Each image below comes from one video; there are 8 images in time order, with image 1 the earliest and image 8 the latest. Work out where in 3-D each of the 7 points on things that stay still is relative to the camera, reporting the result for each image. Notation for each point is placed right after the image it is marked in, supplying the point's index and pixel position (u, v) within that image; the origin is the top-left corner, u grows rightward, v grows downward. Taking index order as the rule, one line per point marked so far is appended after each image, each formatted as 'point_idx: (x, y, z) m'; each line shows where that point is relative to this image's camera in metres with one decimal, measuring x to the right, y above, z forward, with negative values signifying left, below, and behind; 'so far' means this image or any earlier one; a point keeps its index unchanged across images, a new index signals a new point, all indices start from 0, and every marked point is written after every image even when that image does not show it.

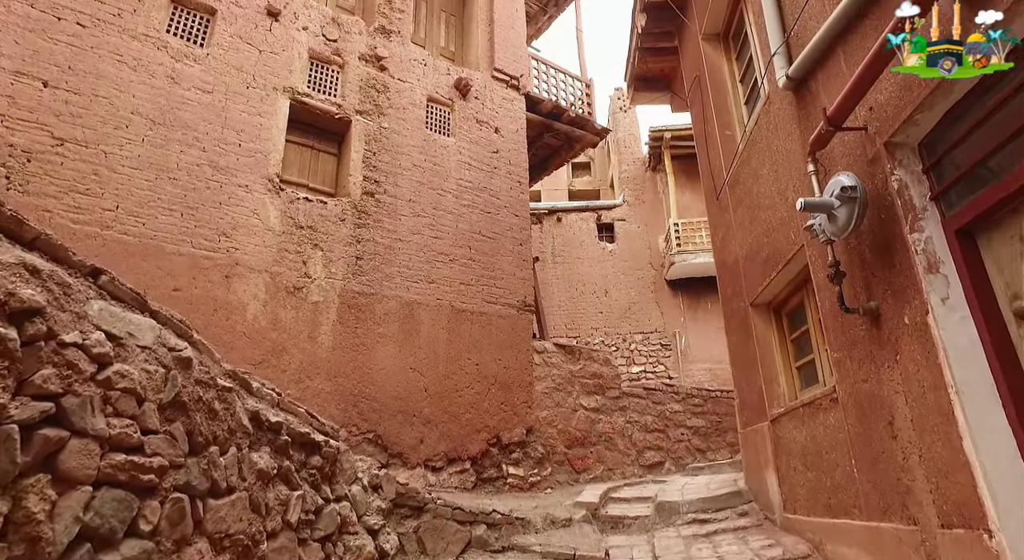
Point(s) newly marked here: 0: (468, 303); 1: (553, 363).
0: (-0.5, -0.3, +6.8) m
1: (+0.5, -1.0, +7.3) m
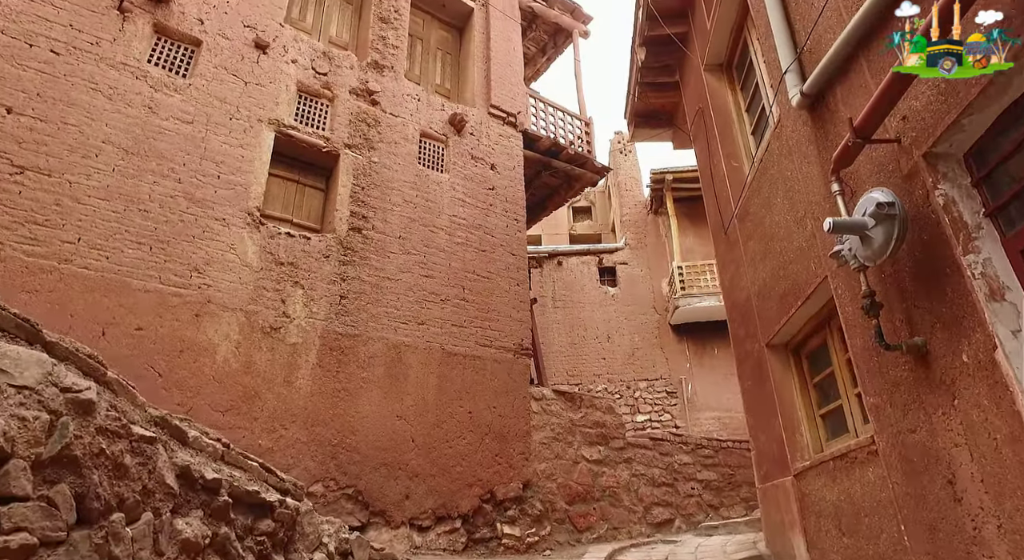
0: (-0.6, -0.7, +6.3) m
1: (+0.4, -1.5, +6.8) m
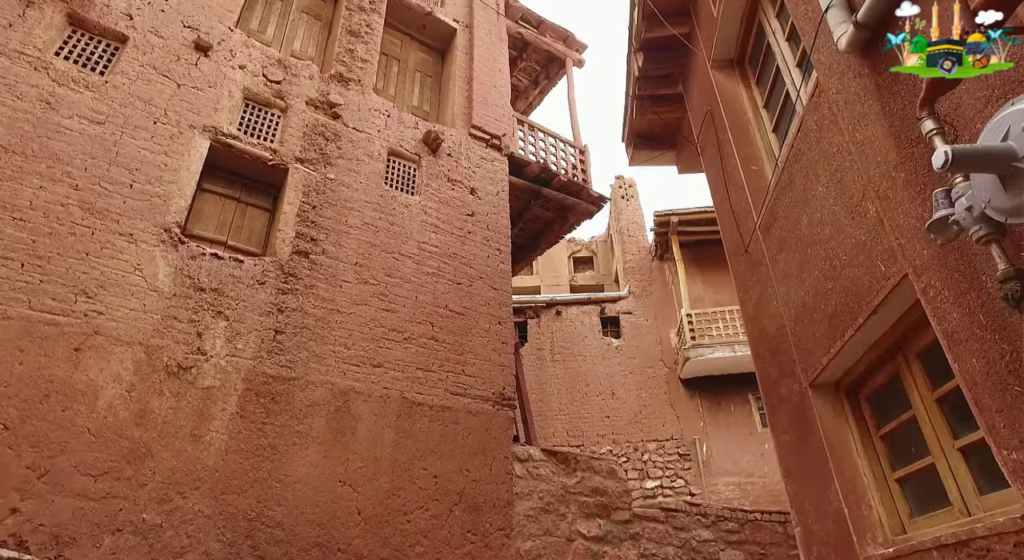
0: (-0.8, -1.0, +5.2) m
1: (+0.3, -1.8, +5.6) m
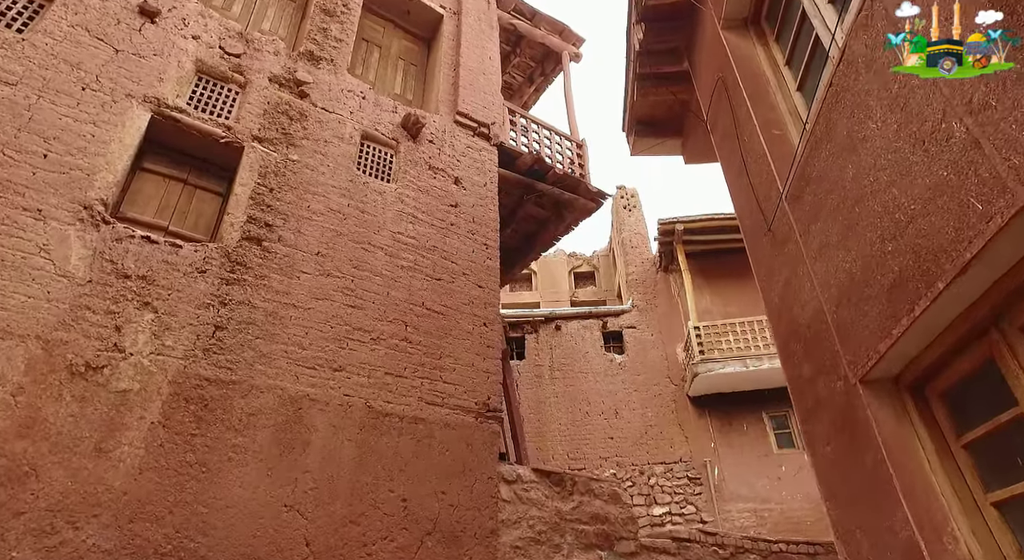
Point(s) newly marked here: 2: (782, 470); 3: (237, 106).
0: (-0.9, -0.9, +4.5) m
1: (+0.1, -1.8, +4.8) m
2: (+4.8, -3.4, +10.4) m
3: (-2.4, +1.5, +5.1) m
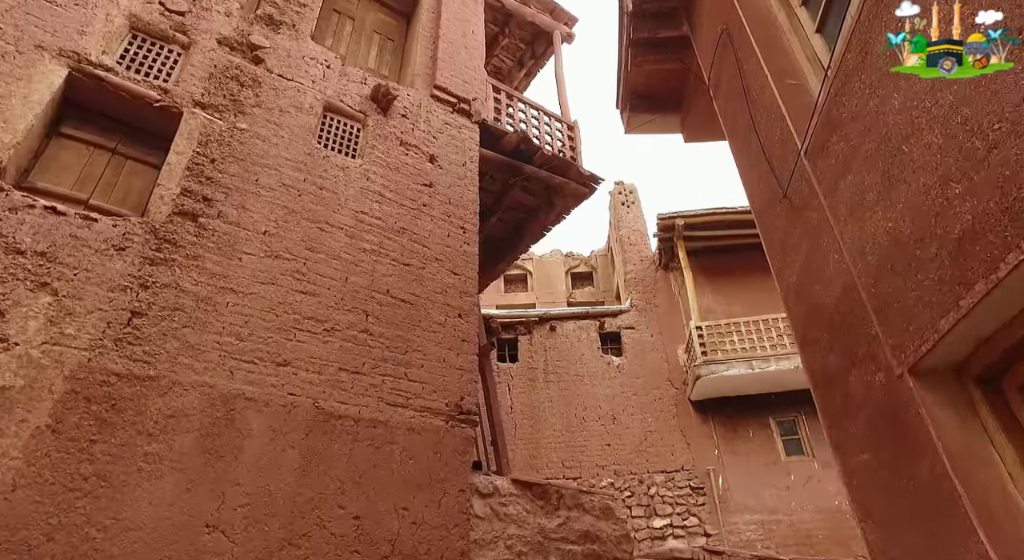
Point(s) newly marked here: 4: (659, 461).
0: (-1.1, -0.8, +3.9) m
1: (0.0, -1.7, +4.1) m
2: (+4.6, -3.3, +9.7) m
3: (-2.6, +1.6, +4.5) m
4: (+2.6, -3.2, +10.3) m
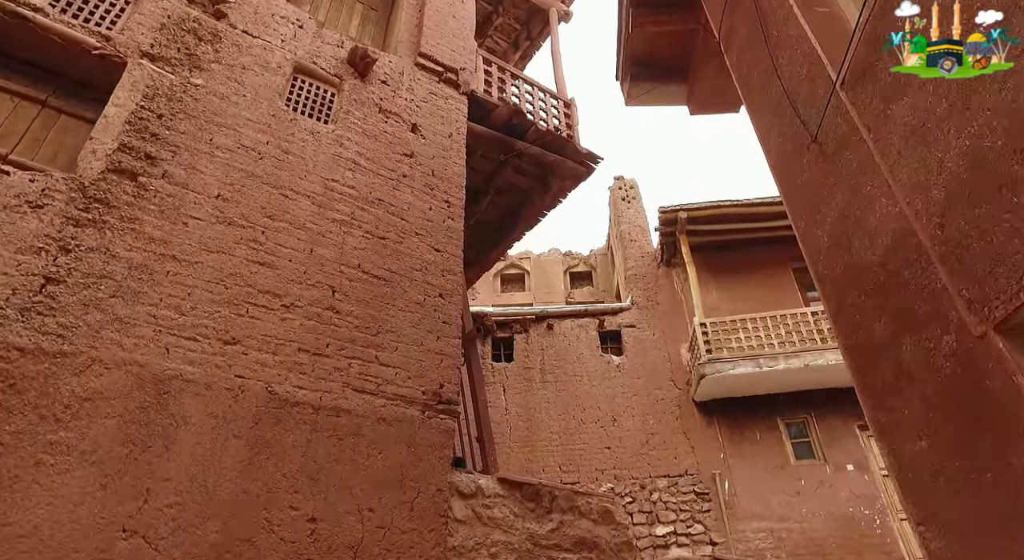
0: (-1.1, -0.6, +3.3) m
1: (-0.1, -1.5, +3.6) m
2: (+4.5, -3.2, +9.2) m
3: (-2.6, +1.8, +4.0) m
4: (+2.5, -3.1, +9.7) m
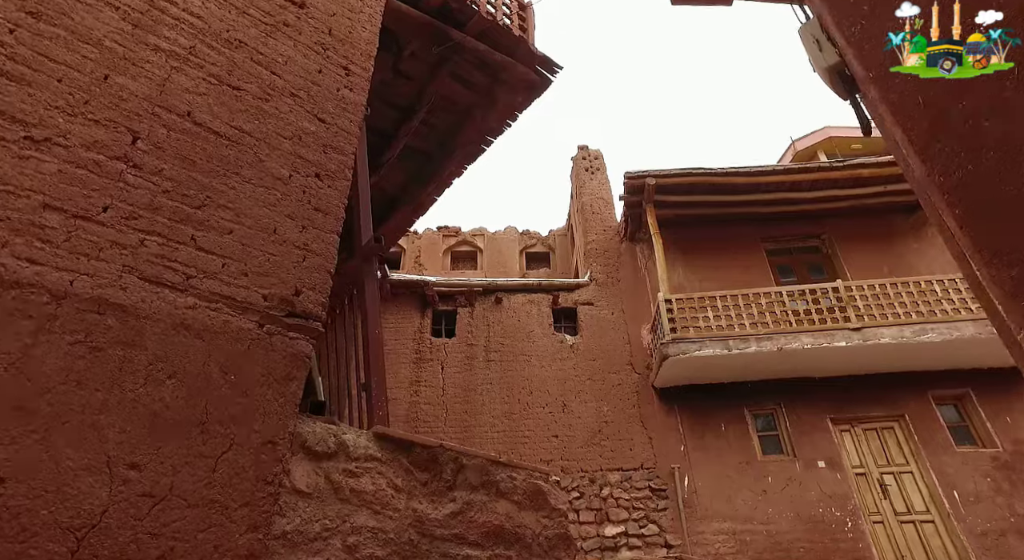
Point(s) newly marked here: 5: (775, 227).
0: (-1.6, 0.0, +2.0) m
1: (-0.6, -0.9, +2.4) m
2: (+3.6, -2.8, +8.2) m
3: (-3.0, +2.5, +2.6) m
4: (+1.5, -2.6, +8.6) m
5: (+4.6, +0.9, +10.4) m
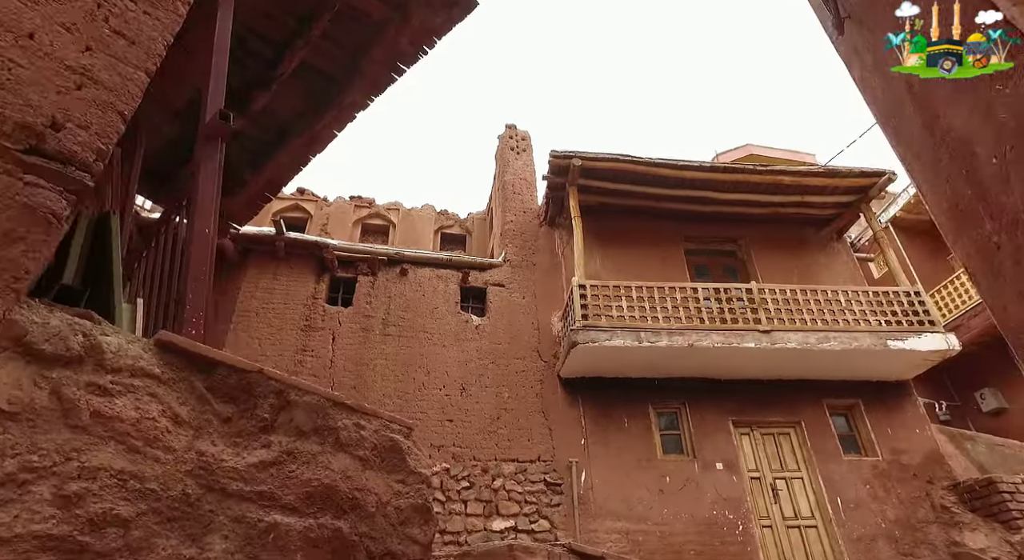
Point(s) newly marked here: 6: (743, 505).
0: (-1.9, +0.6, +1.1) m
1: (-1.1, -0.4, +1.6) m
2: (+2.1, -2.7, +7.9) m
3: (-3.1, +3.2, +1.5) m
4: (0.0, -2.3, +8.1) m
5: (+3.2, +0.9, +10.2) m
6: (+3.1, -3.0, +7.9) m
